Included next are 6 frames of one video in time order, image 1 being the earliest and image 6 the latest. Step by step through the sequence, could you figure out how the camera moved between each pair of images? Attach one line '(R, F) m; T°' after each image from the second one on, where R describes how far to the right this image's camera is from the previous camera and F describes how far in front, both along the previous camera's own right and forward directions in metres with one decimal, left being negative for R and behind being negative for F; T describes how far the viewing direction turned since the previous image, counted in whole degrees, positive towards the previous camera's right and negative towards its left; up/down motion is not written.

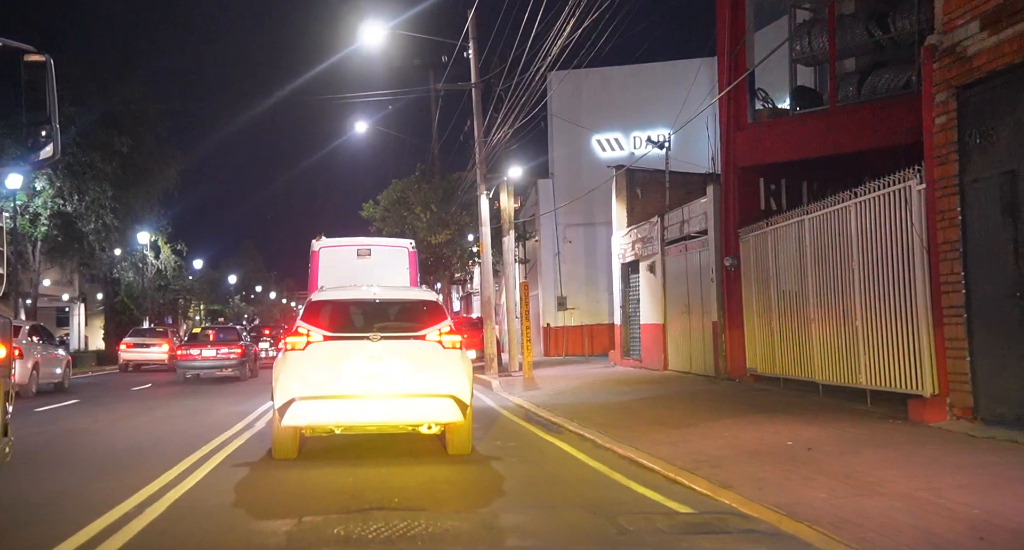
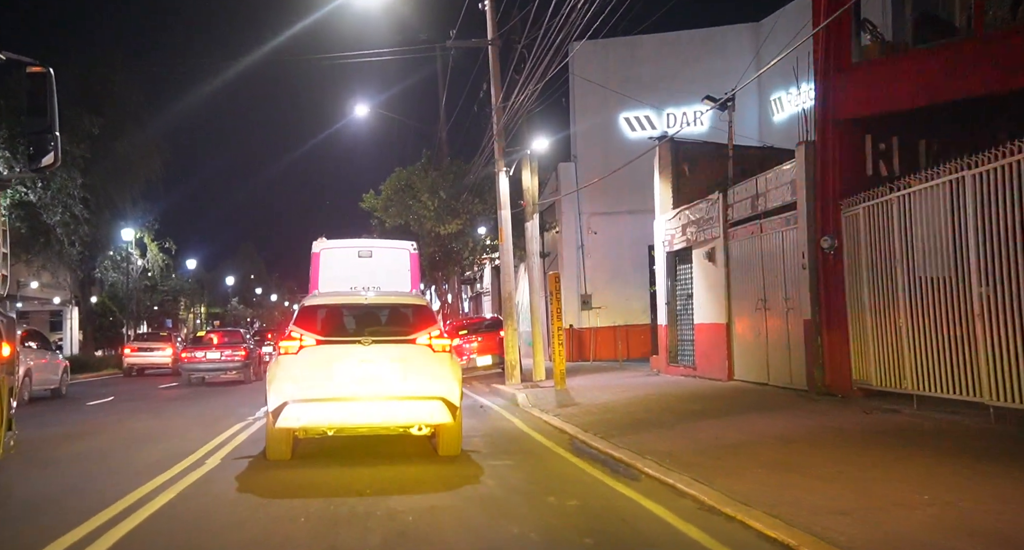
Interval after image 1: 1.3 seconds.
(-0.4, +3.9) m; 0°
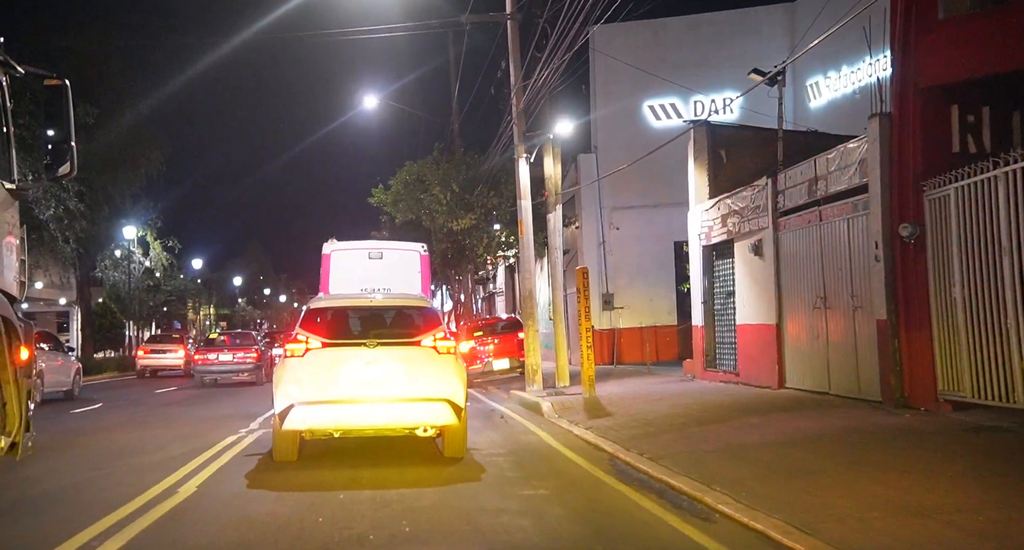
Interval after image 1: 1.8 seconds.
(-0.2, +1.8) m; -1°
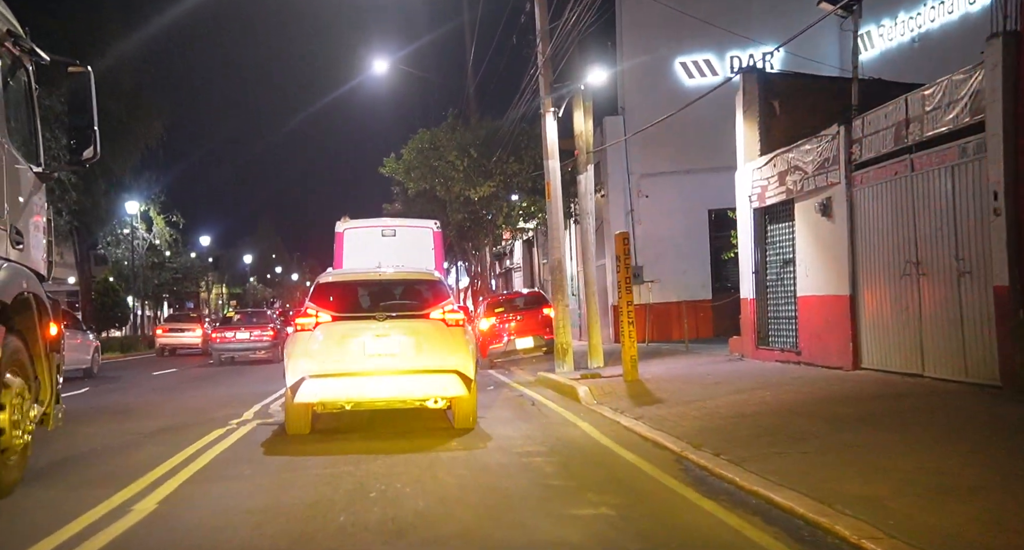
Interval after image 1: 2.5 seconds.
(-0.3, +2.0) m; -1°
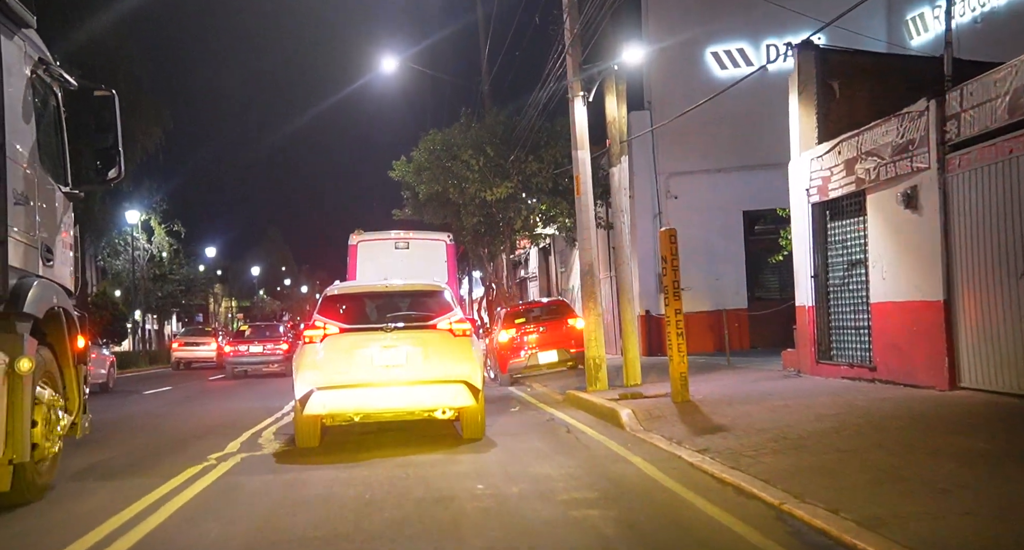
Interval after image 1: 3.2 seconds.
(-0.2, +2.0) m; -1°
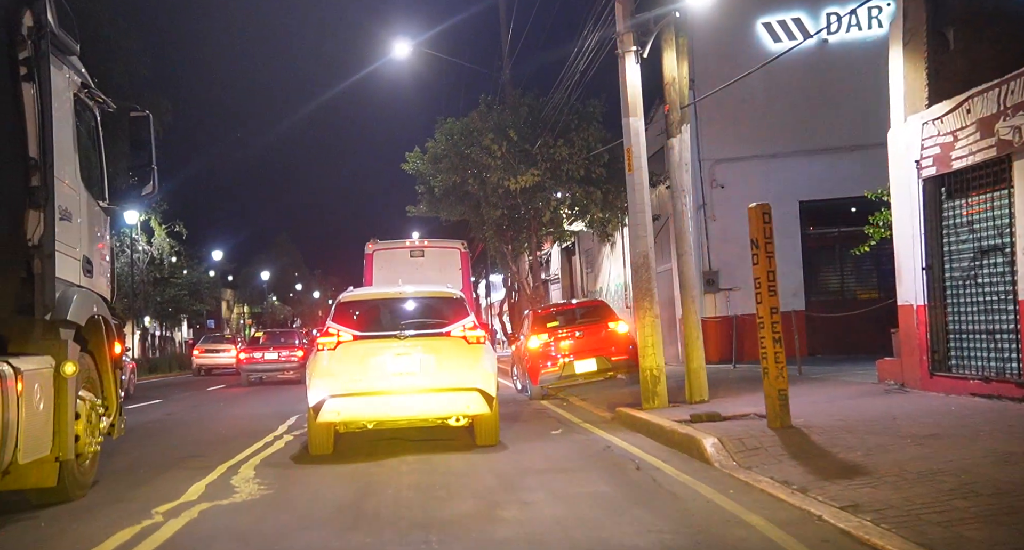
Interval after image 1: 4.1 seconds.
(-0.4, +2.8) m; -1°
